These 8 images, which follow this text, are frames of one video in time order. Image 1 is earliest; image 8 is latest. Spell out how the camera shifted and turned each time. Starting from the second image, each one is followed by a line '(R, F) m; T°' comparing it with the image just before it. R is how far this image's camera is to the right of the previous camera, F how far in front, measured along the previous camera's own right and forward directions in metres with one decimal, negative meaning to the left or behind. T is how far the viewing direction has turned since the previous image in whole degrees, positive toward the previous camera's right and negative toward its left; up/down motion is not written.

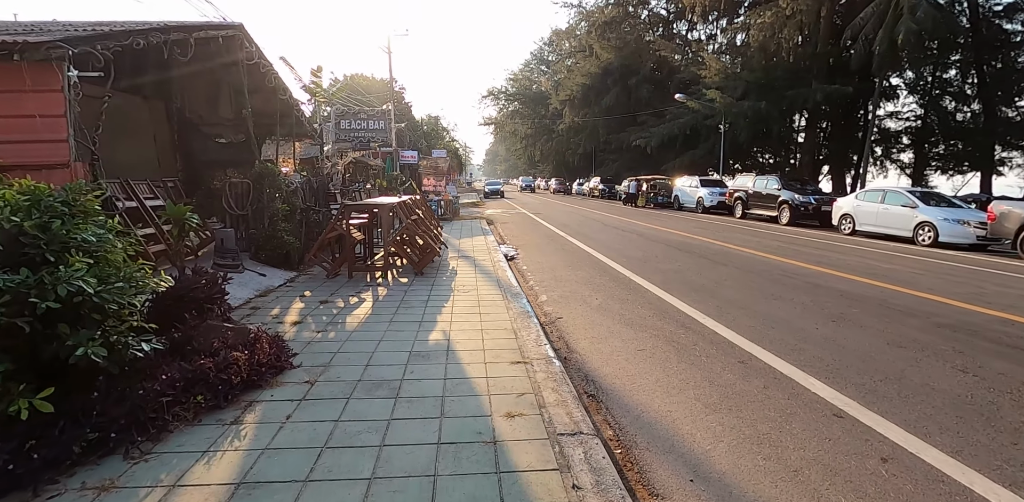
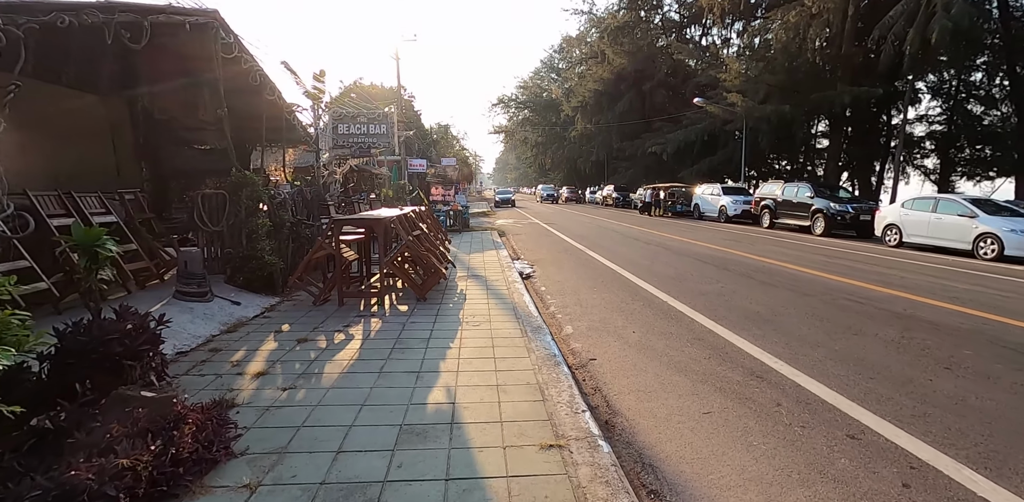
(-0.1, +1.3) m; -1°
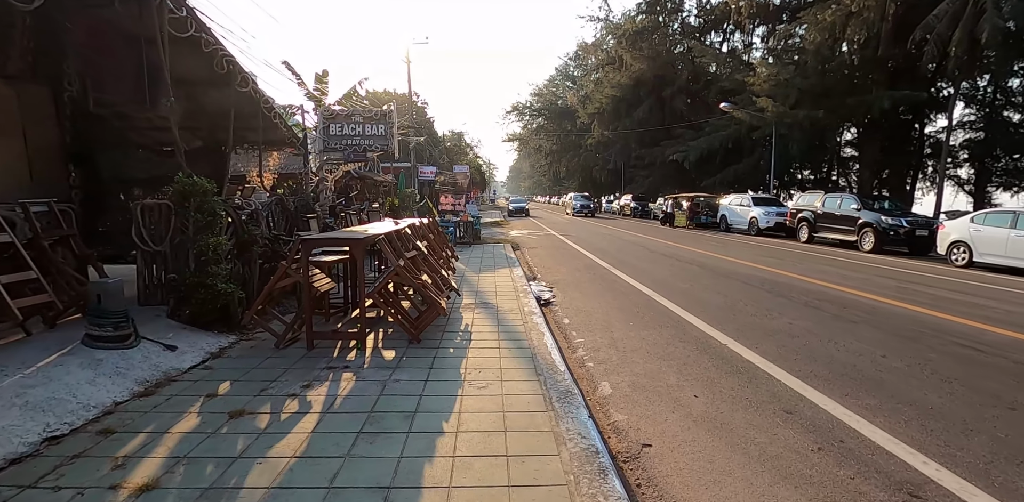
(-0.1, +1.6) m; -1°
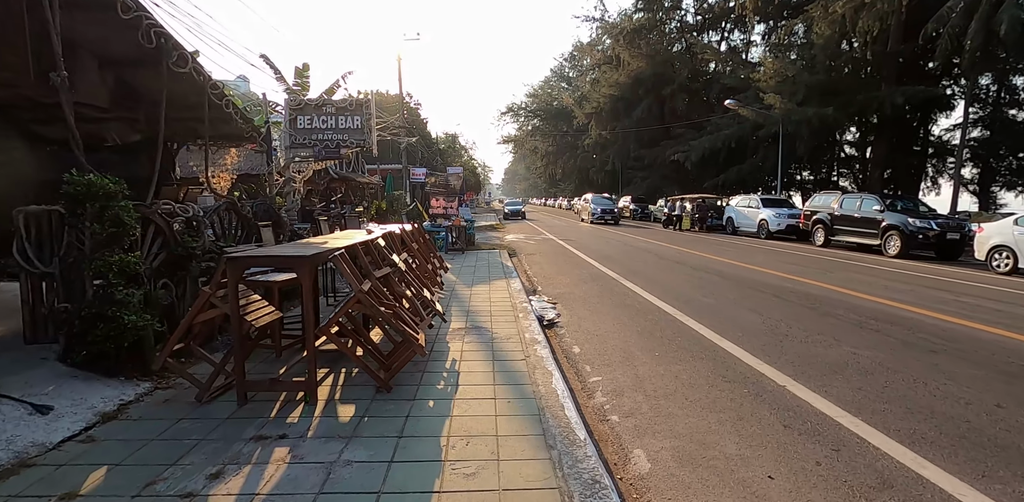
(0.0, +1.4) m; 0°
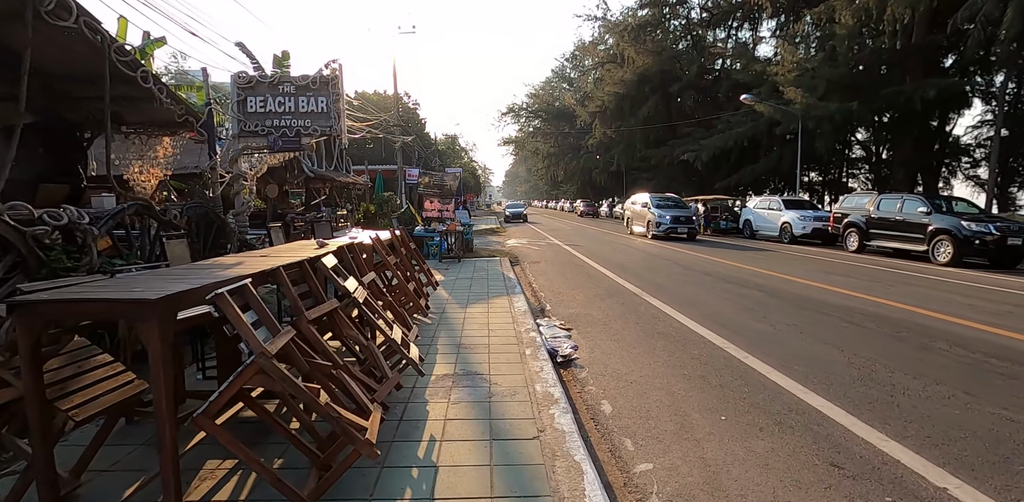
(0.0, +1.8) m; 0°
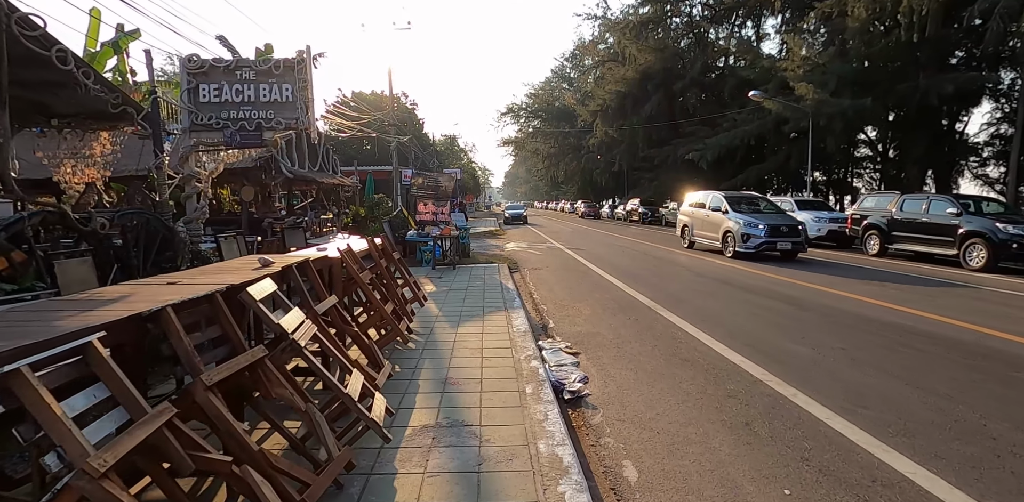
(0.0, +1.0) m; 0°
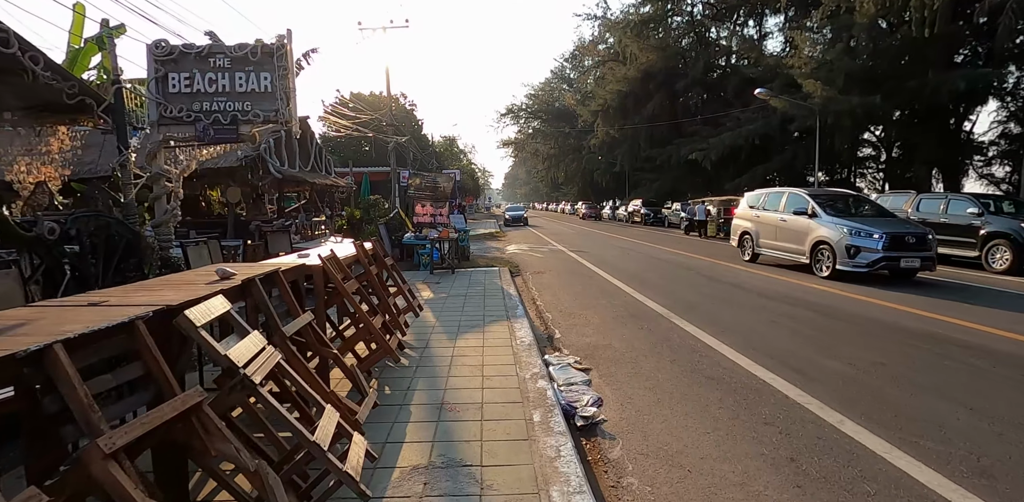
(0.0, +0.6) m; 0°
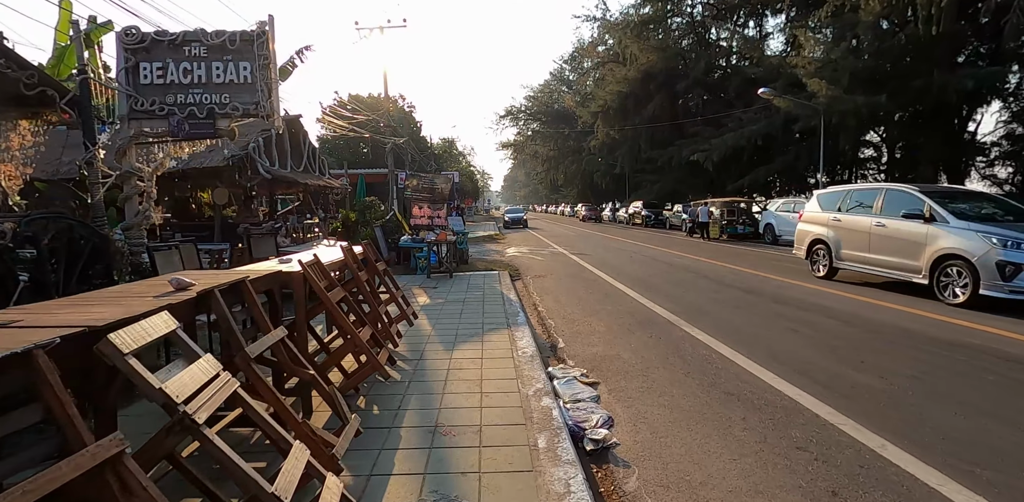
(0.0, +0.4) m; 0°
